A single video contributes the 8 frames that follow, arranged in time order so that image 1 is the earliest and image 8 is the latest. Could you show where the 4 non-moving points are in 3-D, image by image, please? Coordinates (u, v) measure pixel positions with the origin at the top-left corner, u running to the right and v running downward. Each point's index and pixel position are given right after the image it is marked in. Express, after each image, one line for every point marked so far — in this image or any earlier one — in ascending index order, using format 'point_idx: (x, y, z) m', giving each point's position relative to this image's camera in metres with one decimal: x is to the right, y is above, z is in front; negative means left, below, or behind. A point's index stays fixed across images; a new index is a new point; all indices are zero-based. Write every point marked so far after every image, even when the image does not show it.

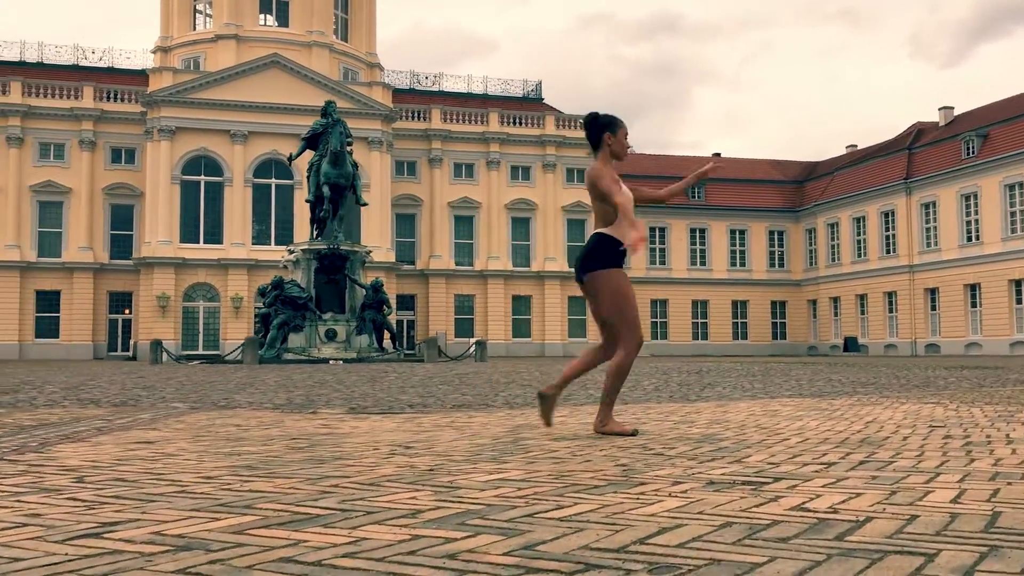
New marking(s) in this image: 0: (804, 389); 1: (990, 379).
0: (+3.8, -1.3, +12.5) m
1: (+7.8, -1.5, +15.8) m
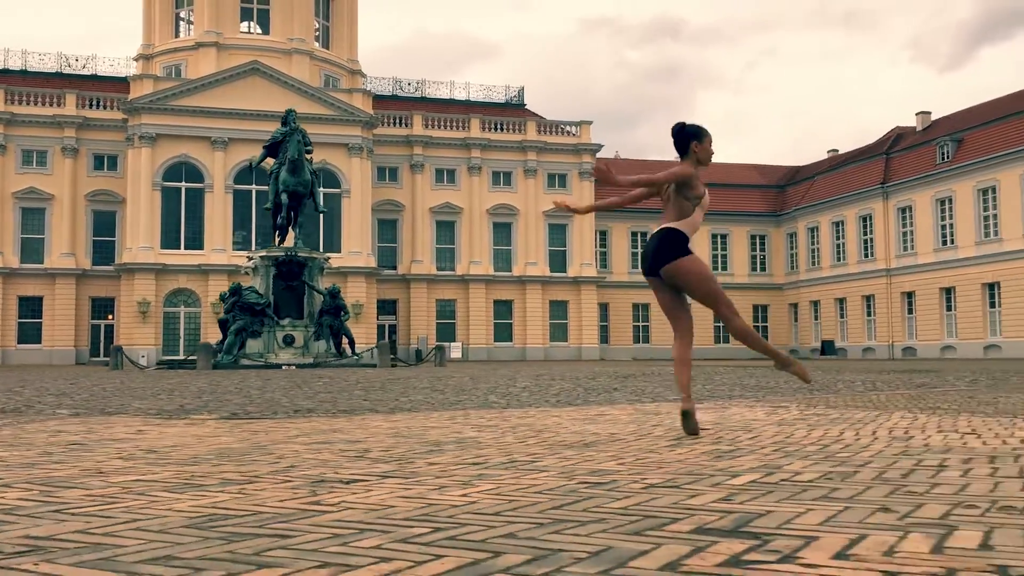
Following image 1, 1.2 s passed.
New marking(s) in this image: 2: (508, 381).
0: (+2.5, -1.4, +12.9) m
1: (+6.5, -1.6, +16.2) m
2: (-0.1, -1.6, +16.5) m
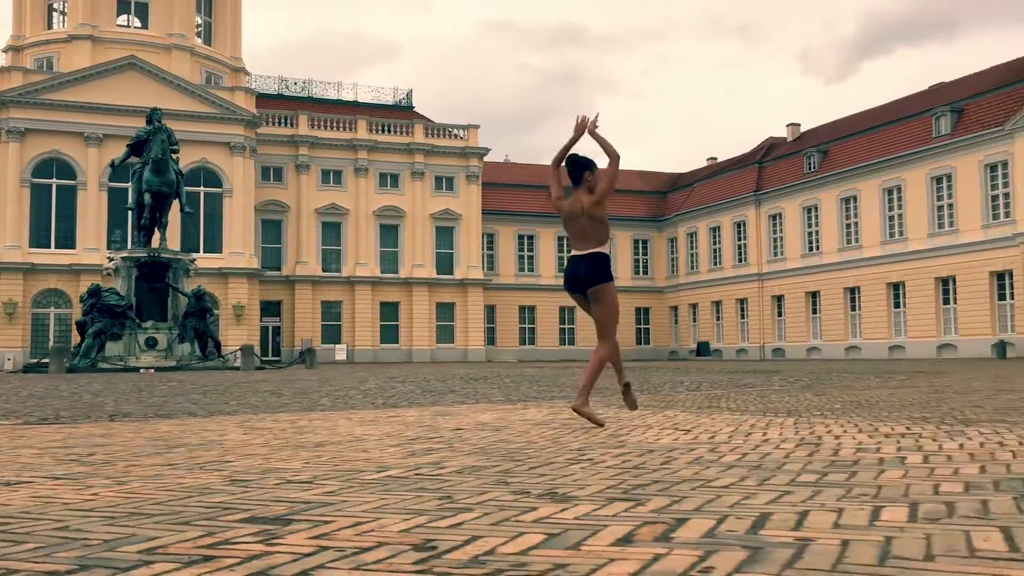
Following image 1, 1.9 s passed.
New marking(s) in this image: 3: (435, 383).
0: (+0.2, -1.5, +13.4) m
1: (+3.9, -1.7, +17.0) m
2: (-2.7, -1.7, +16.7) m
3: (-1.3, -1.6, +16.5) m
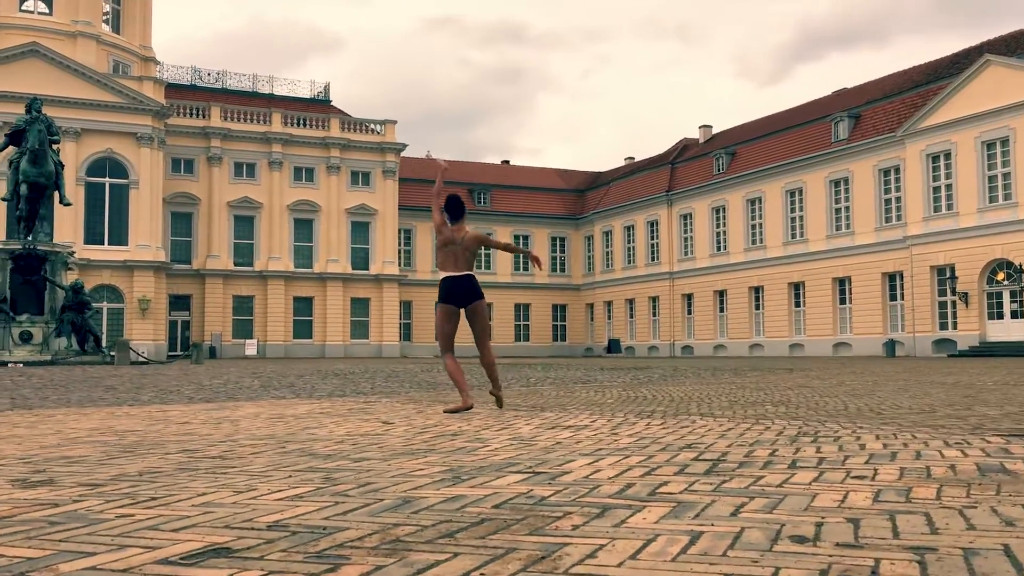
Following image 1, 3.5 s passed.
0: (-2.1, -1.4, +13.6) m
1: (+1.3, -1.7, +17.5) m
2: (-5.3, -1.6, +16.7) m
3: (-3.9, -1.6, +16.6) m
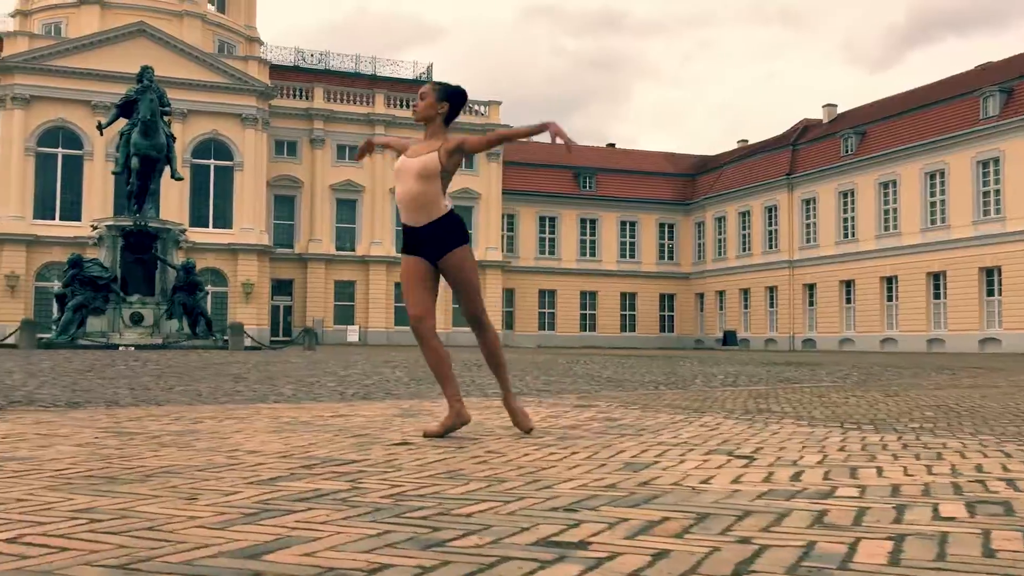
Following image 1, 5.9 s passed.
0: (+0.3, -1.1, +11.3) m
1: (+4.0, -1.4, +14.9) m
2: (-2.6, -1.2, +14.7) m
3: (-1.2, -1.2, +14.5) m
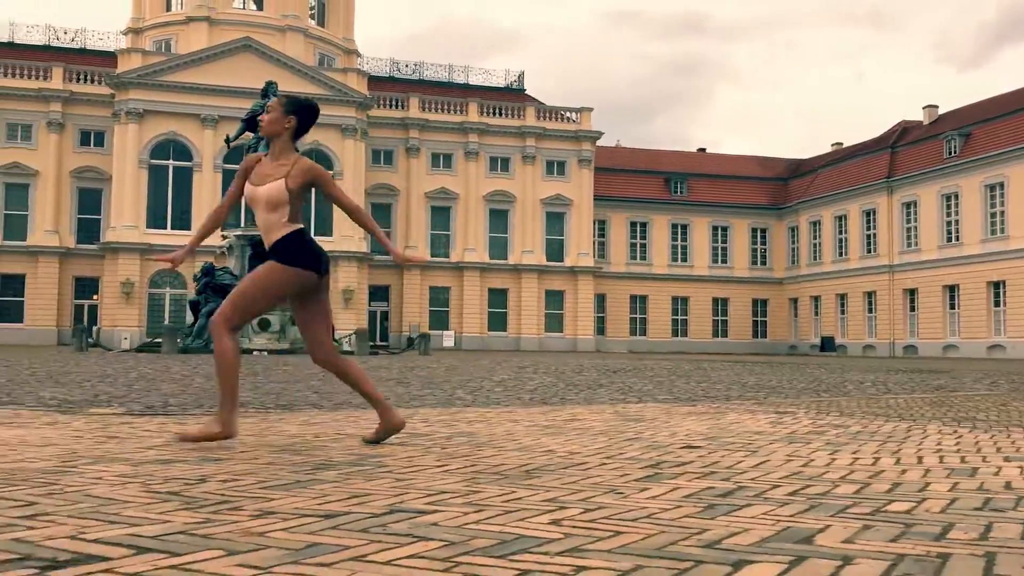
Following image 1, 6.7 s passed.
0: (+2.2, -1.2, +11.5) m
1: (+6.2, -1.5, +14.8) m
2: (-0.4, -1.3, +15.1) m
3: (+1.0, -1.3, +14.8) m
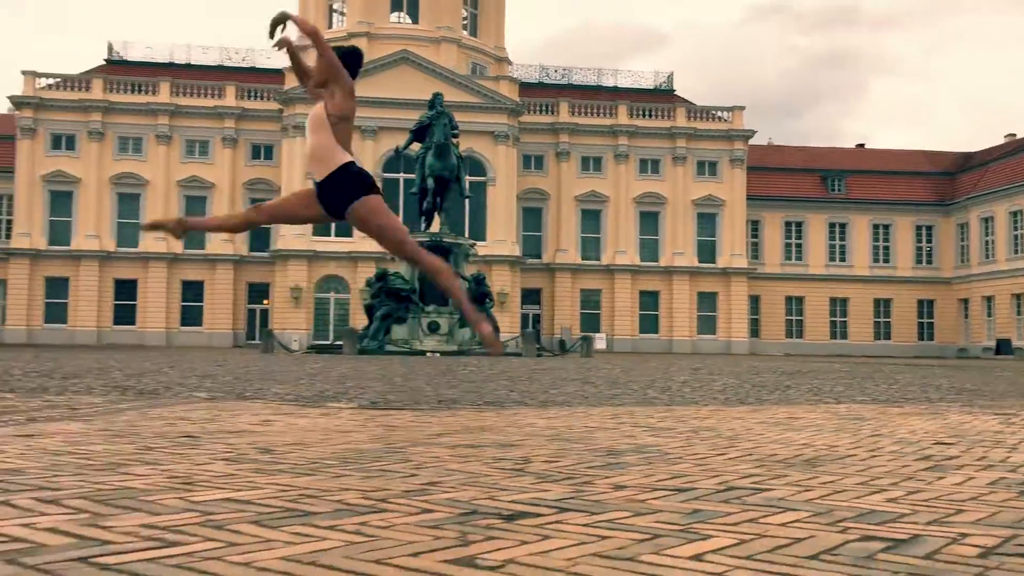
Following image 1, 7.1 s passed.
0: (+4.4, -1.2, +11.3) m
1: (+8.9, -1.5, +14.0) m
2: (+2.4, -1.4, +15.3) m
3: (+3.7, -1.4, +14.7) m
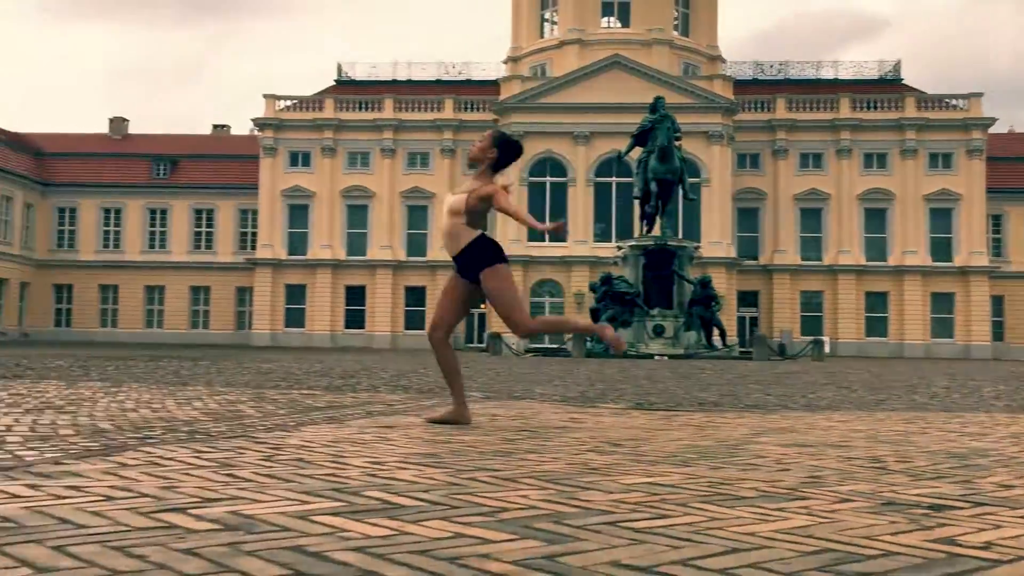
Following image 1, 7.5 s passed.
0: (+7.3, -1.2, +10.3) m
1: (+12.3, -1.4, +12.0) m
2: (+6.2, -1.4, +14.6) m
3: (+7.3, -1.4, +13.8) m
